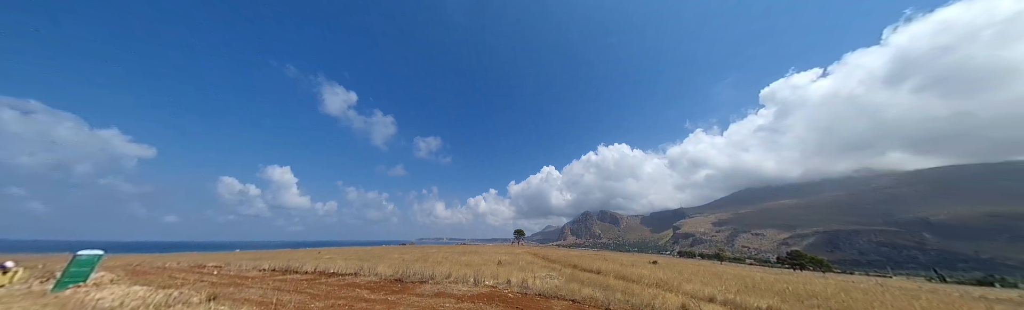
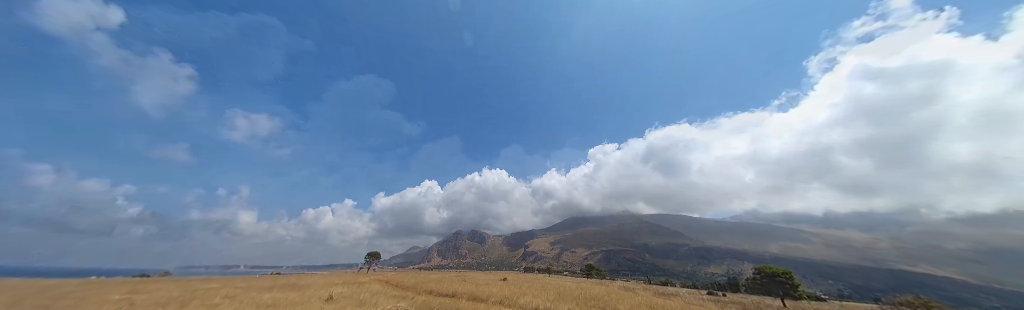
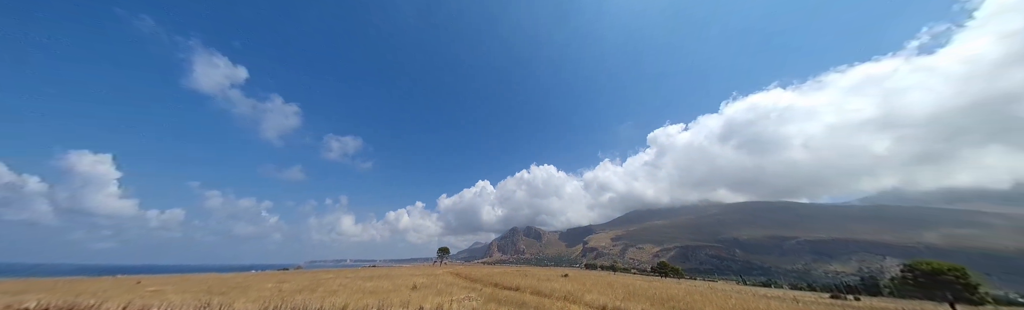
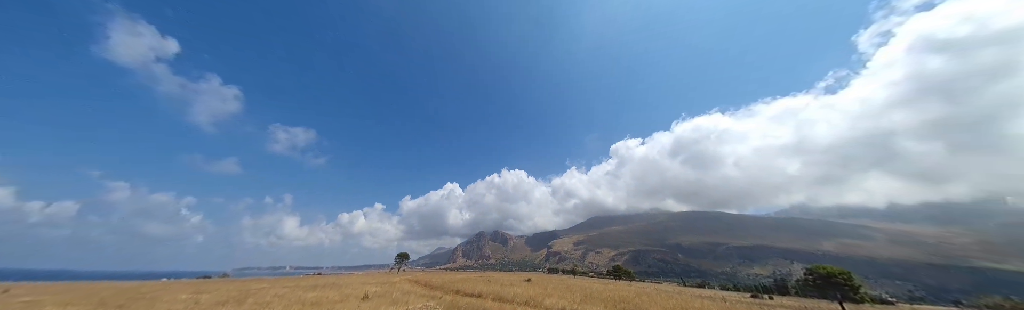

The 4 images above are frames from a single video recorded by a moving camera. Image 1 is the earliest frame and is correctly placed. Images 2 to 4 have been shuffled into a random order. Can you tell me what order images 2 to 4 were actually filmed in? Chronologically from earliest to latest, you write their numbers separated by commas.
3, 4, 2
